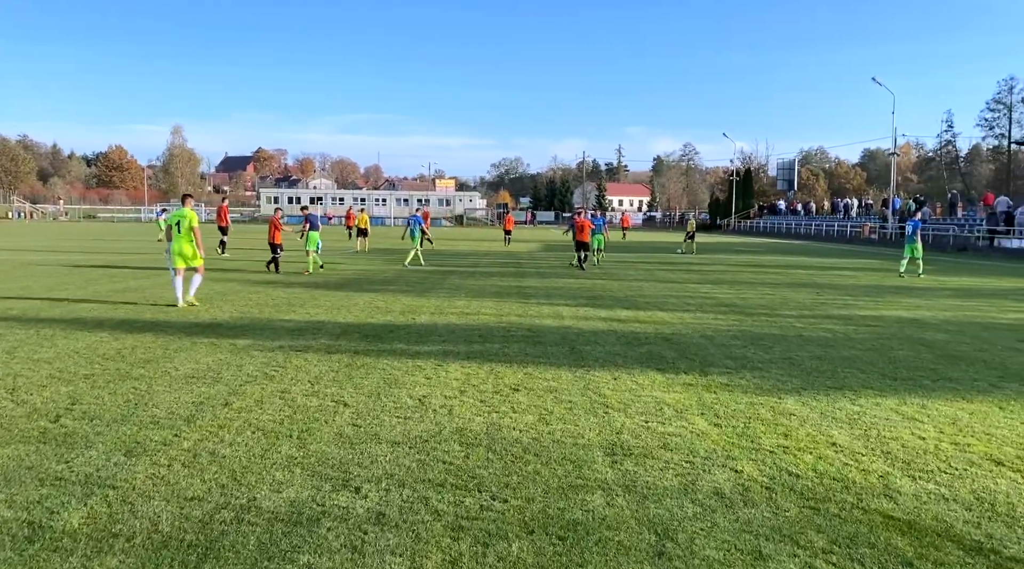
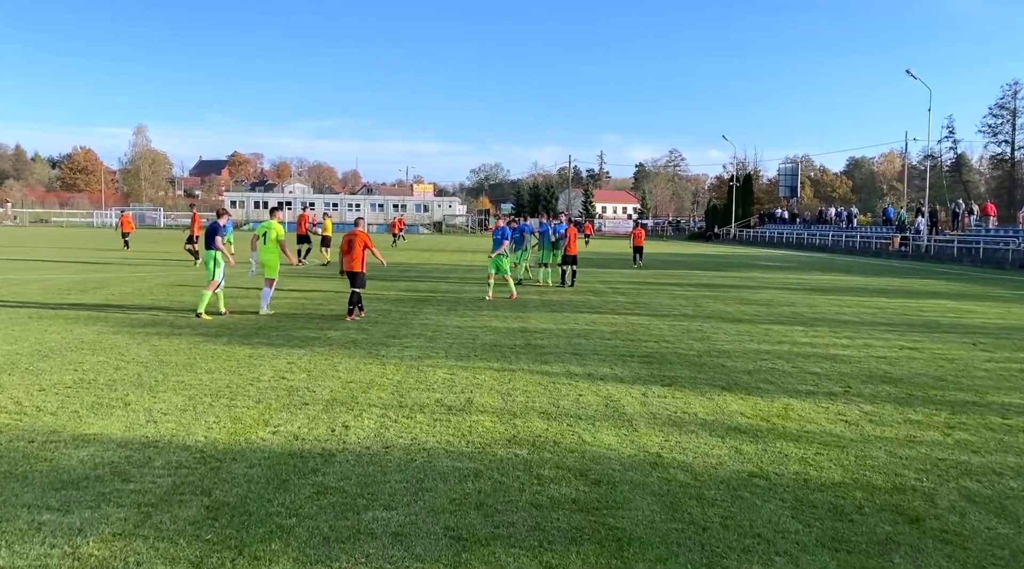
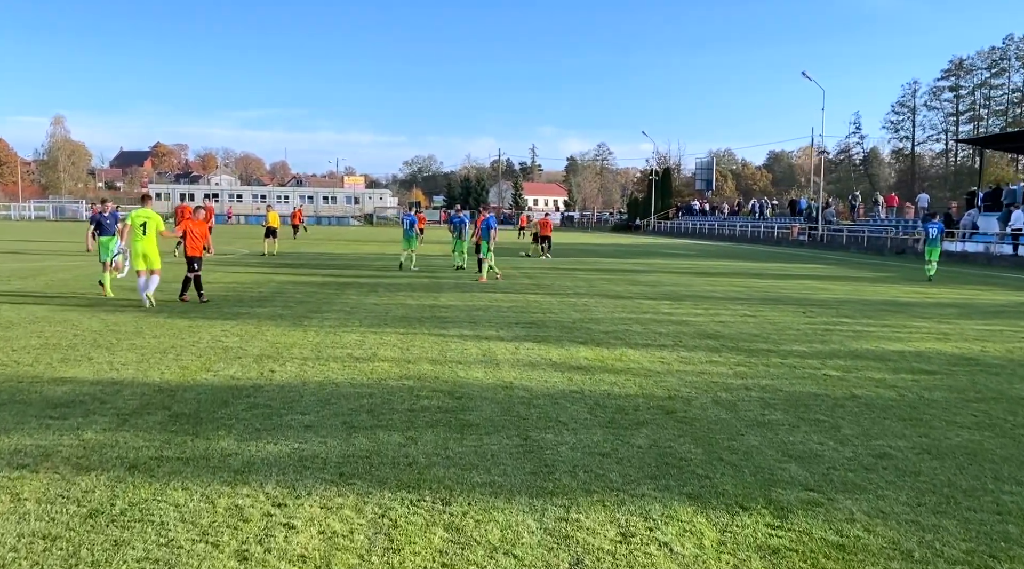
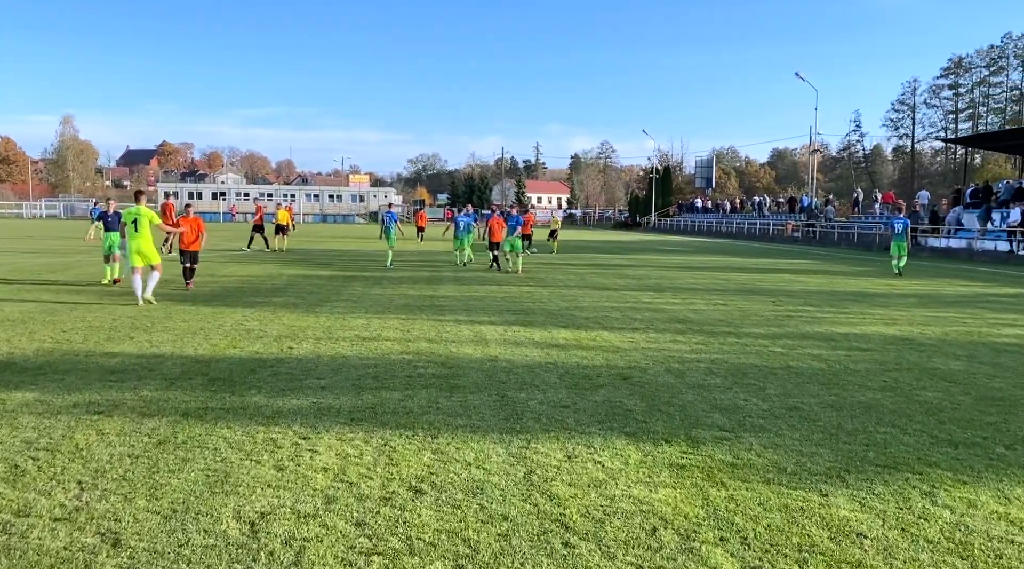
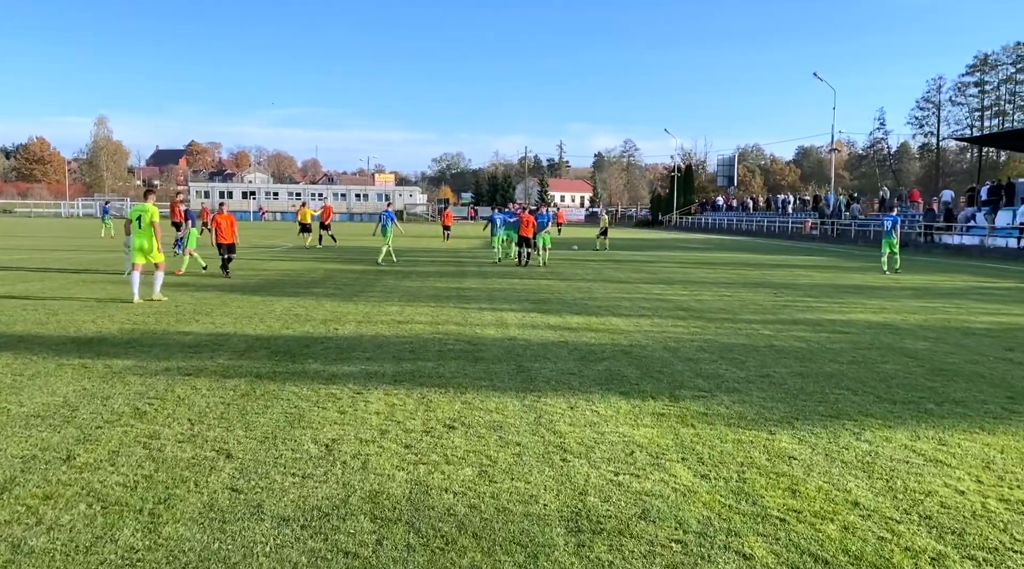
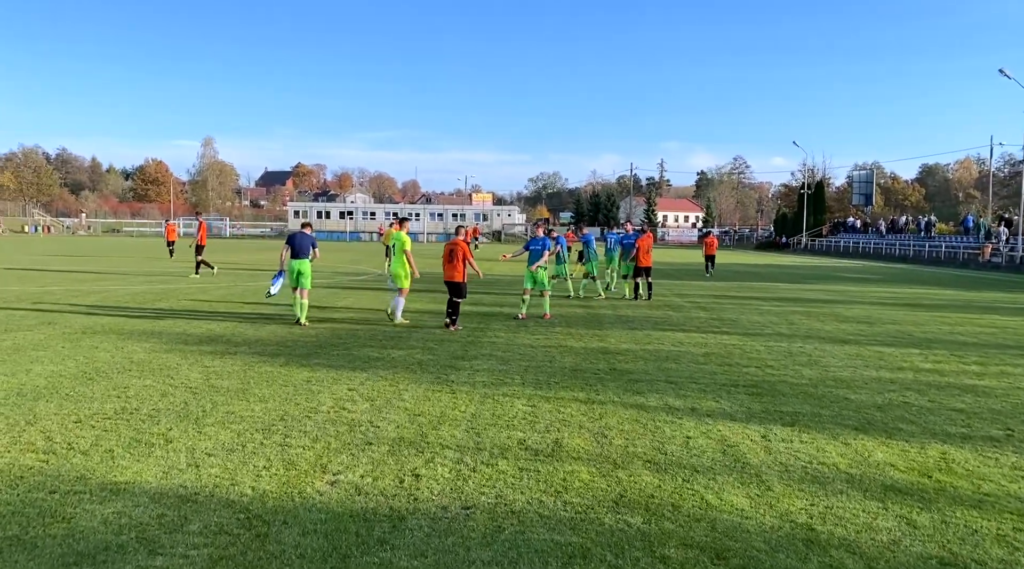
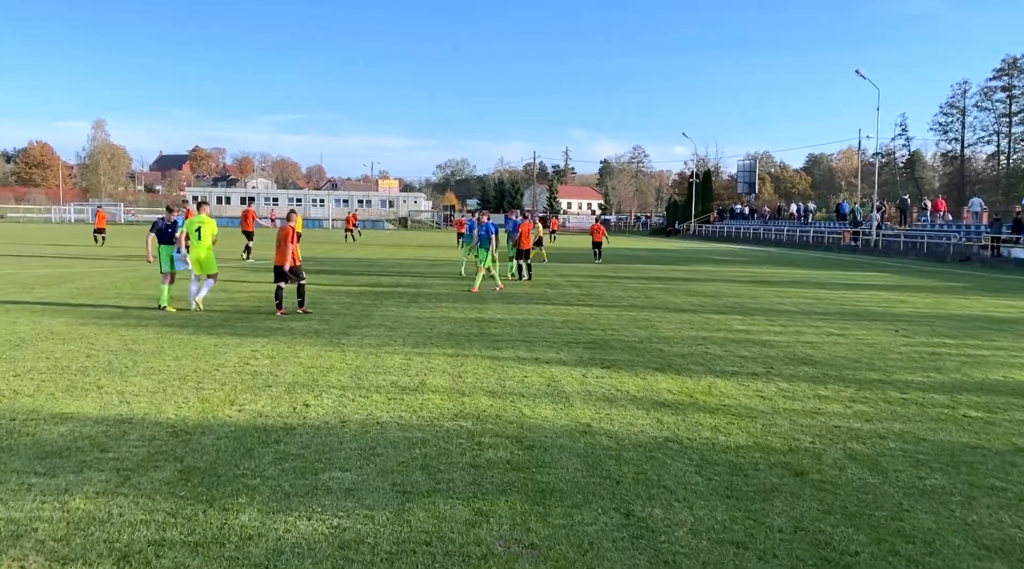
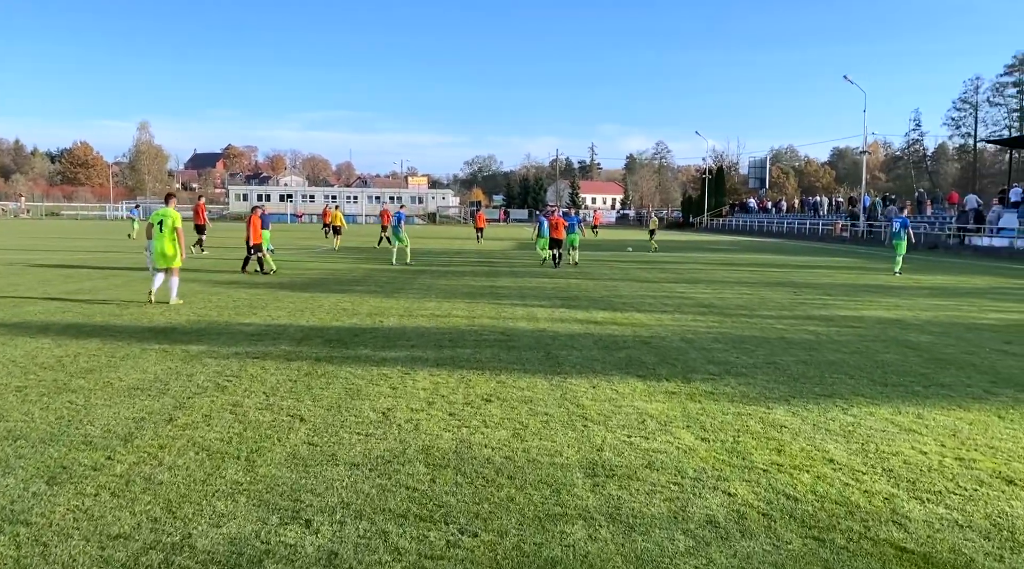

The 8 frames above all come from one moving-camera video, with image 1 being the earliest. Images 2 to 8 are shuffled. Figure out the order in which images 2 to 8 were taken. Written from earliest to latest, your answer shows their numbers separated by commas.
8, 5, 4, 3, 7, 2, 6
